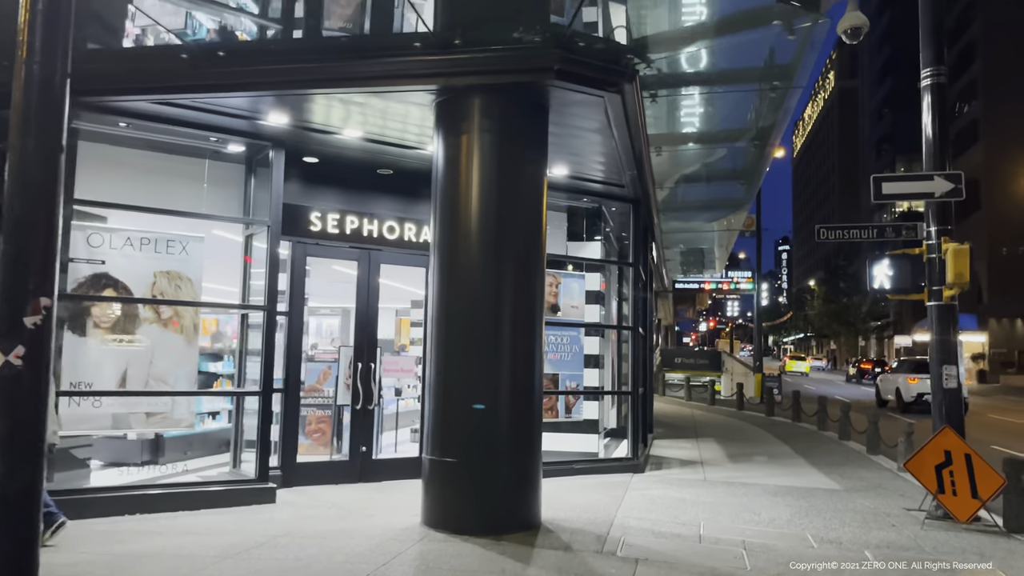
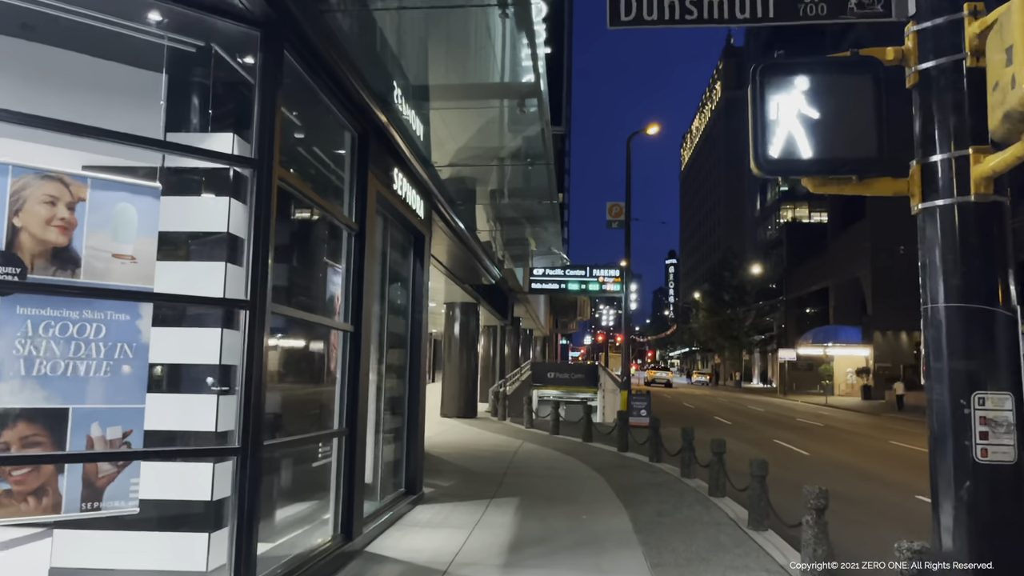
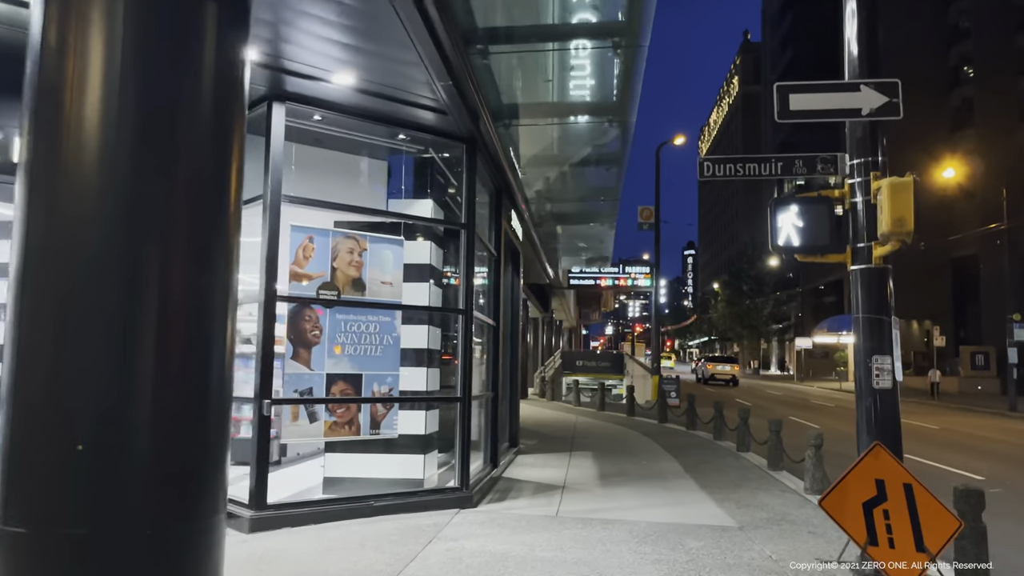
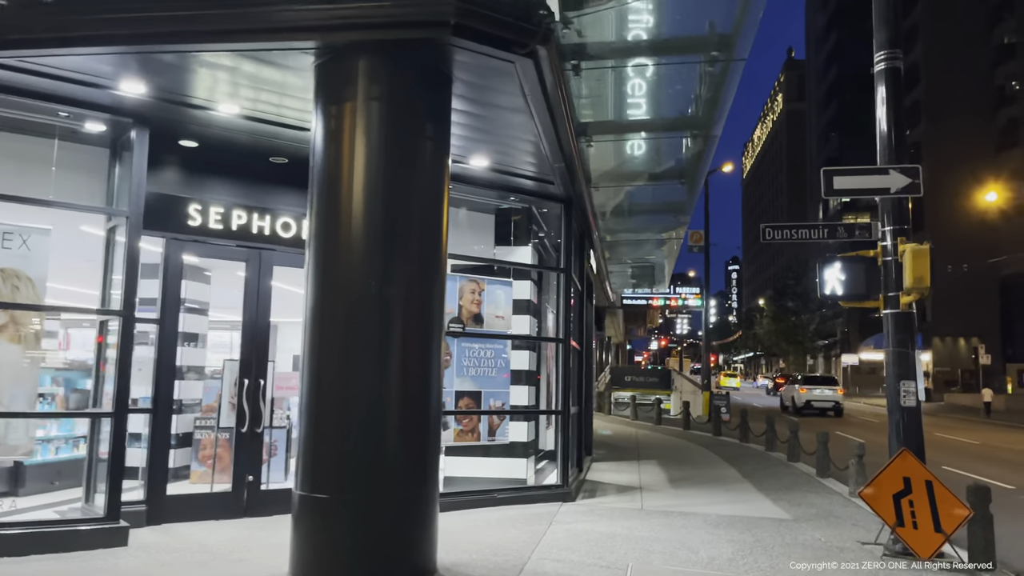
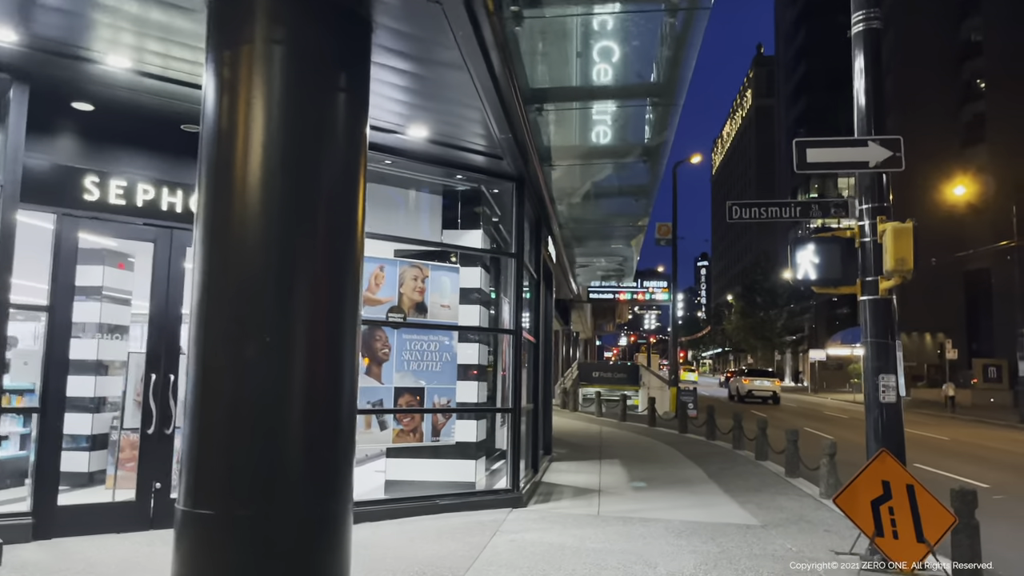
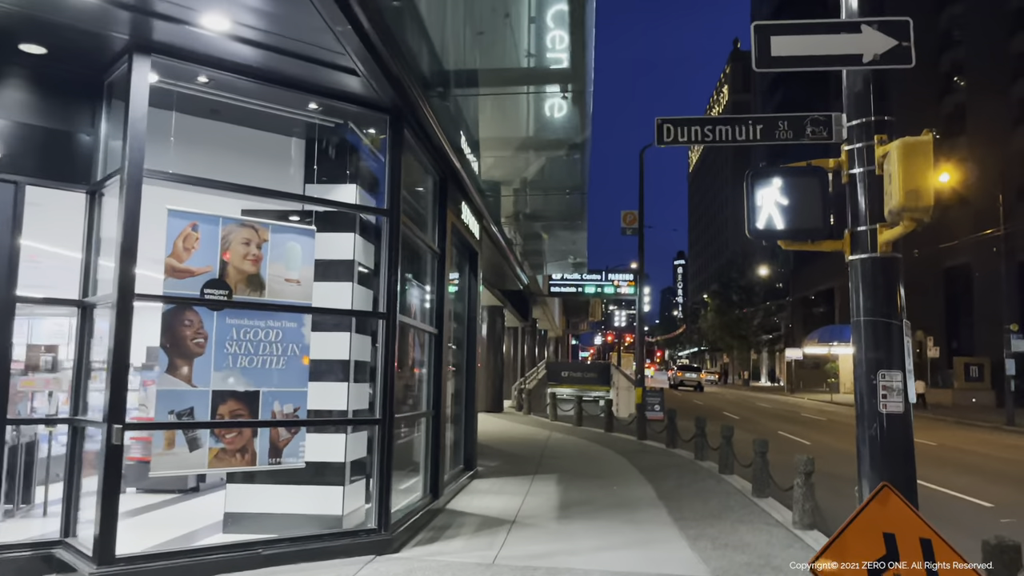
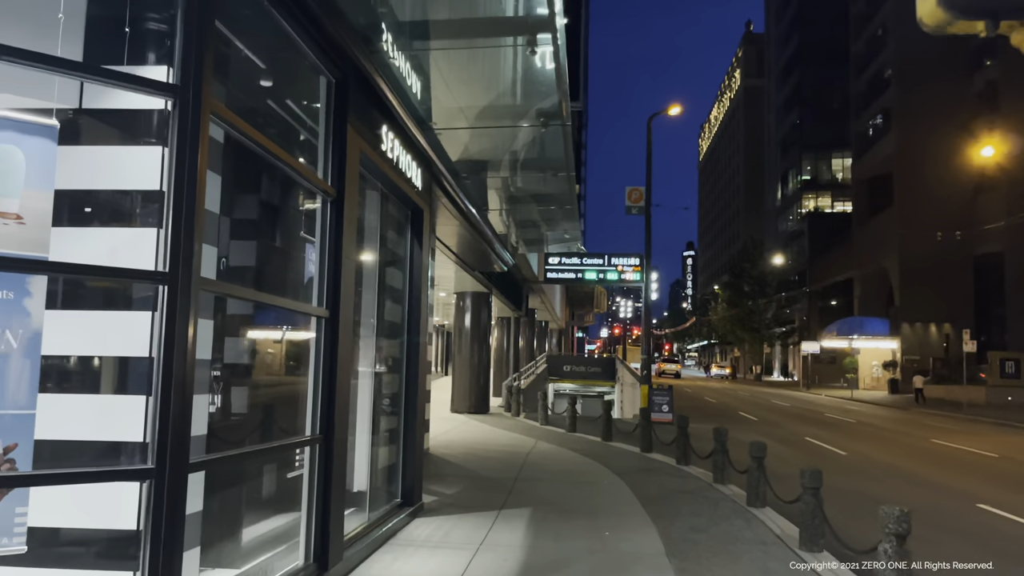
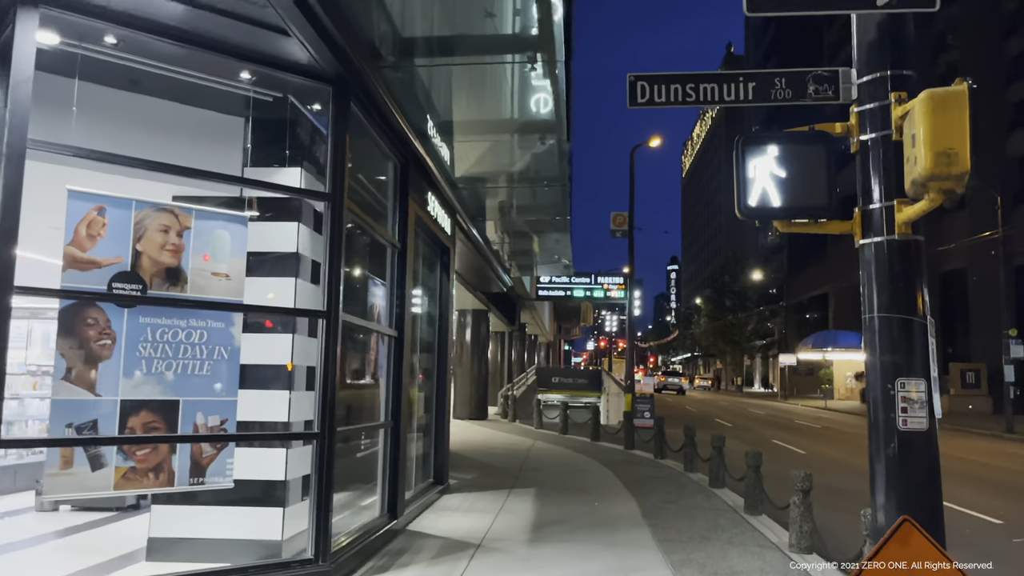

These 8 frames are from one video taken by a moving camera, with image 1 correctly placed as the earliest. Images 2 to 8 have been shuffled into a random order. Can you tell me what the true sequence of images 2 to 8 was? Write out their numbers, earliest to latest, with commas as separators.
4, 5, 3, 6, 8, 2, 7
